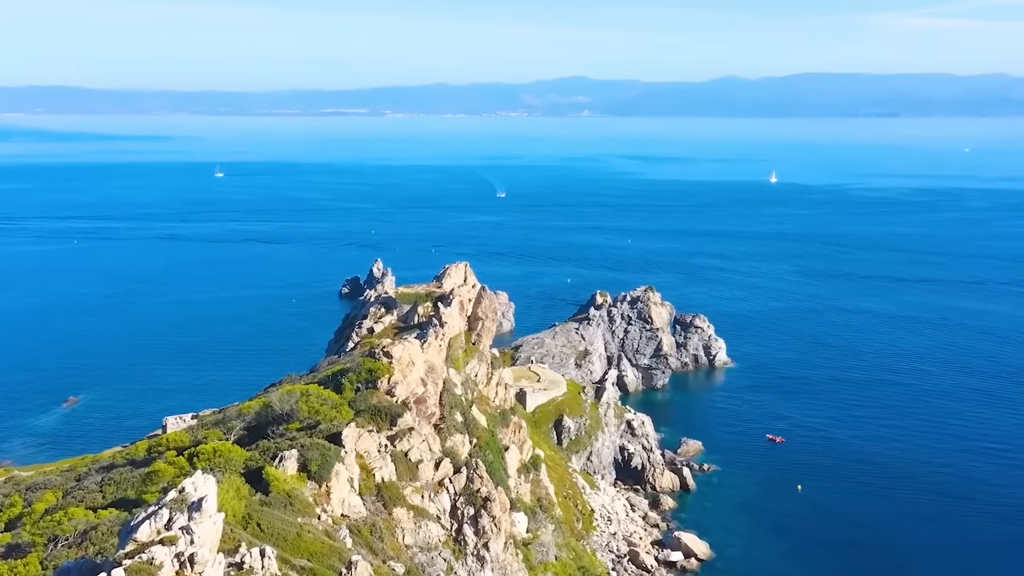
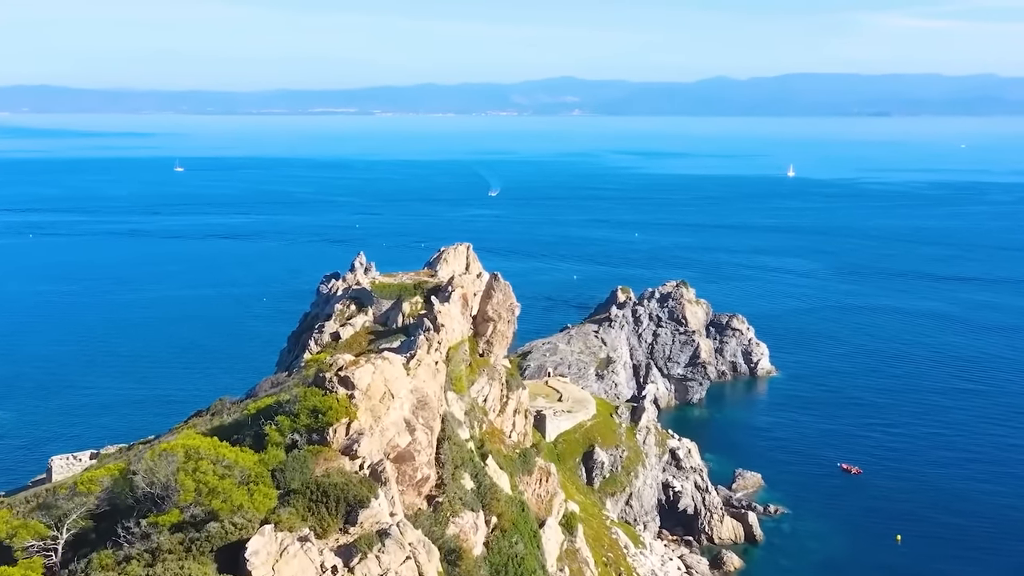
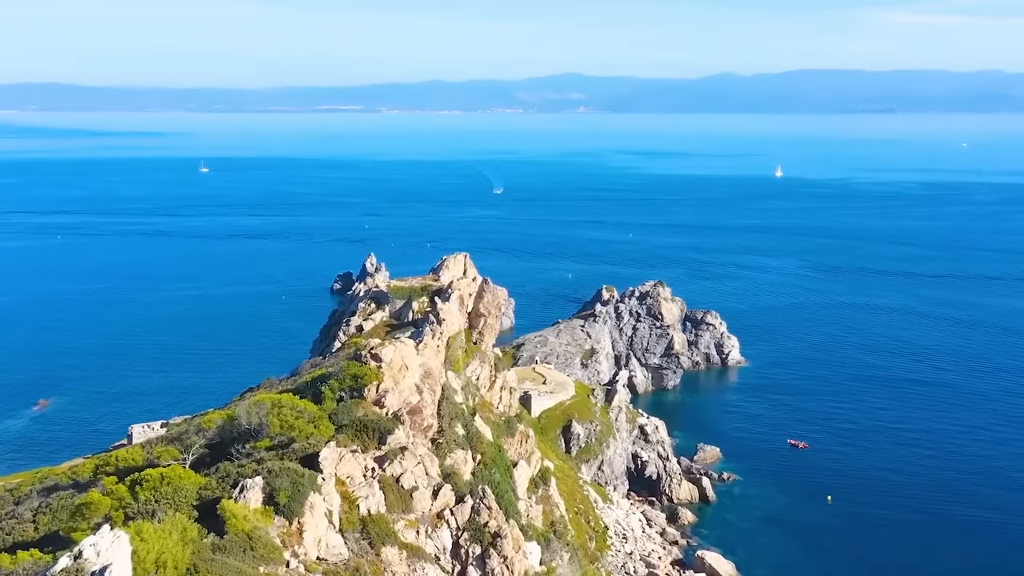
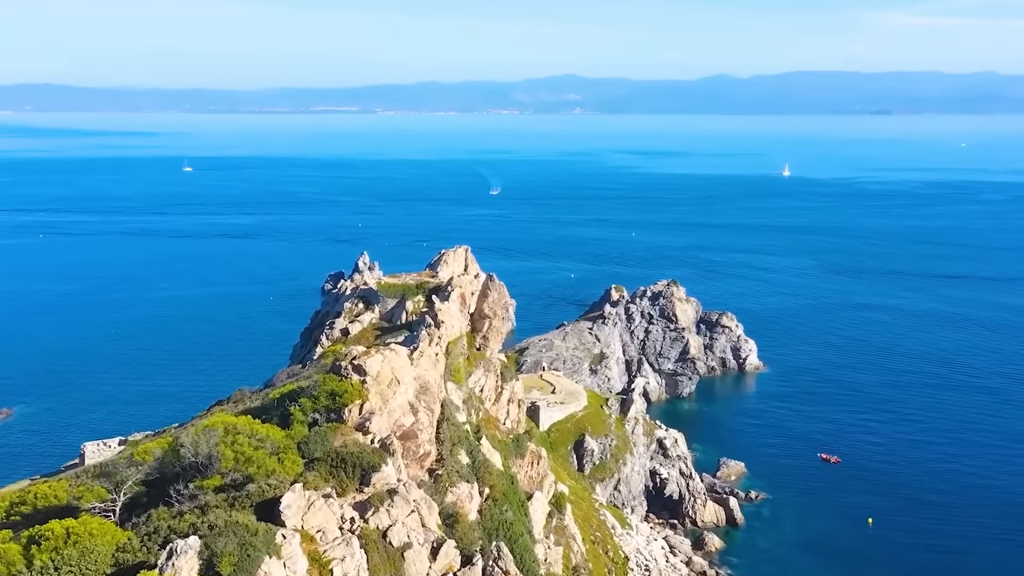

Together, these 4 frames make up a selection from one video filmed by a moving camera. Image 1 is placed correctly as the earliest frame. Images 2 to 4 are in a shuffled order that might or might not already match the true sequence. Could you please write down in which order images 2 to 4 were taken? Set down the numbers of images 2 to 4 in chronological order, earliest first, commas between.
3, 4, 2
